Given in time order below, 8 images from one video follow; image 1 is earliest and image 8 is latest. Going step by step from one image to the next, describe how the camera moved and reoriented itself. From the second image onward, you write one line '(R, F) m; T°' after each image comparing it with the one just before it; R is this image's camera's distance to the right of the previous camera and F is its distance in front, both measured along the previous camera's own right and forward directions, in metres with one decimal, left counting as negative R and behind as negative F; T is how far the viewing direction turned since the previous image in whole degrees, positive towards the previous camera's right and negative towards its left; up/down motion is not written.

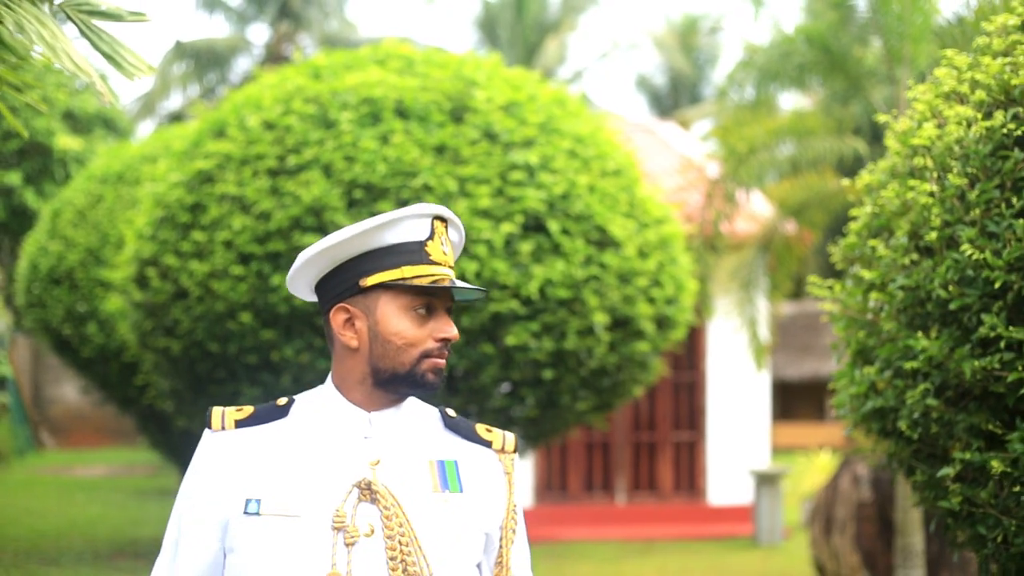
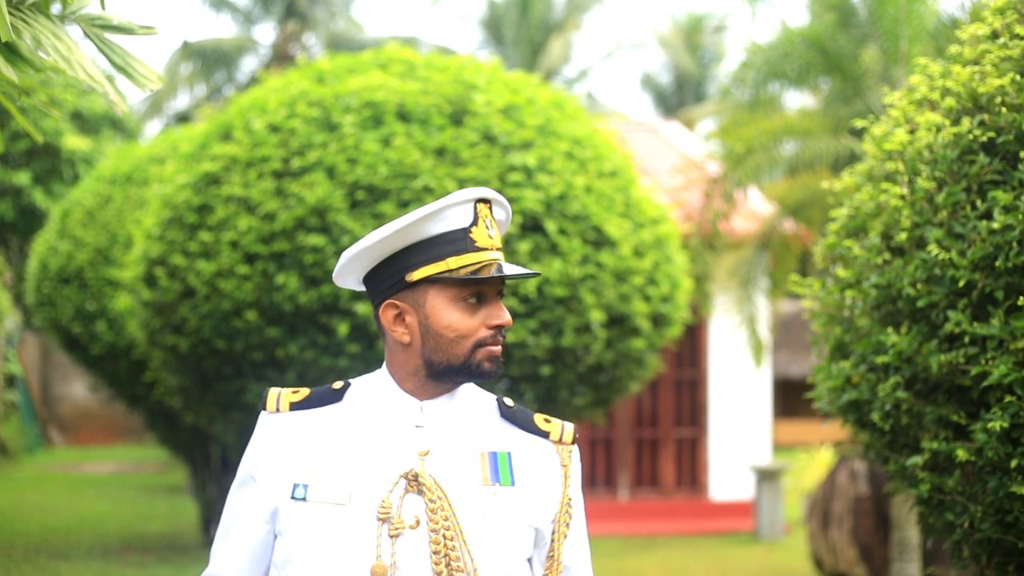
(0.0, -0.2) m; 0°
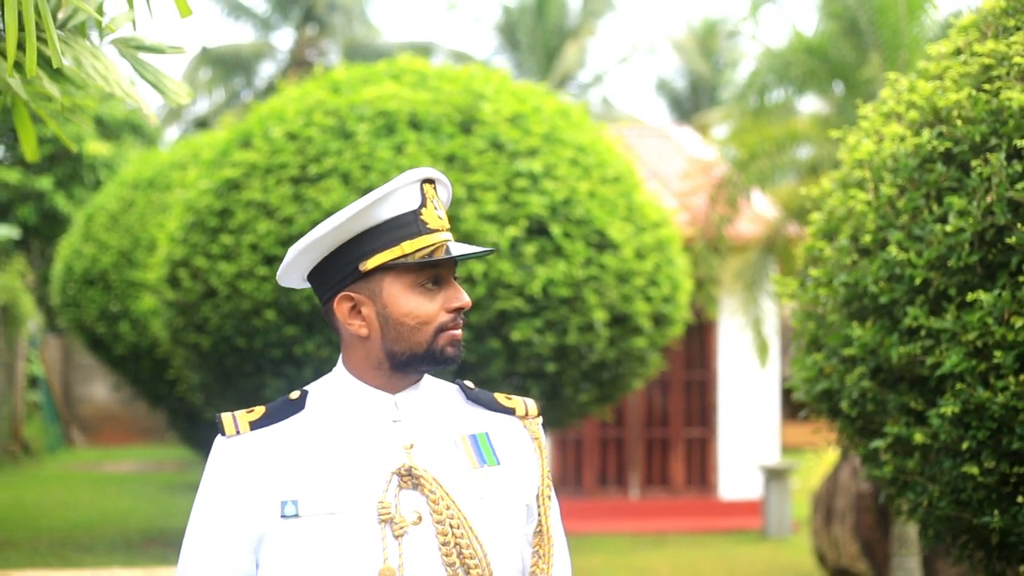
(+0.1, -0.3) m; -1°
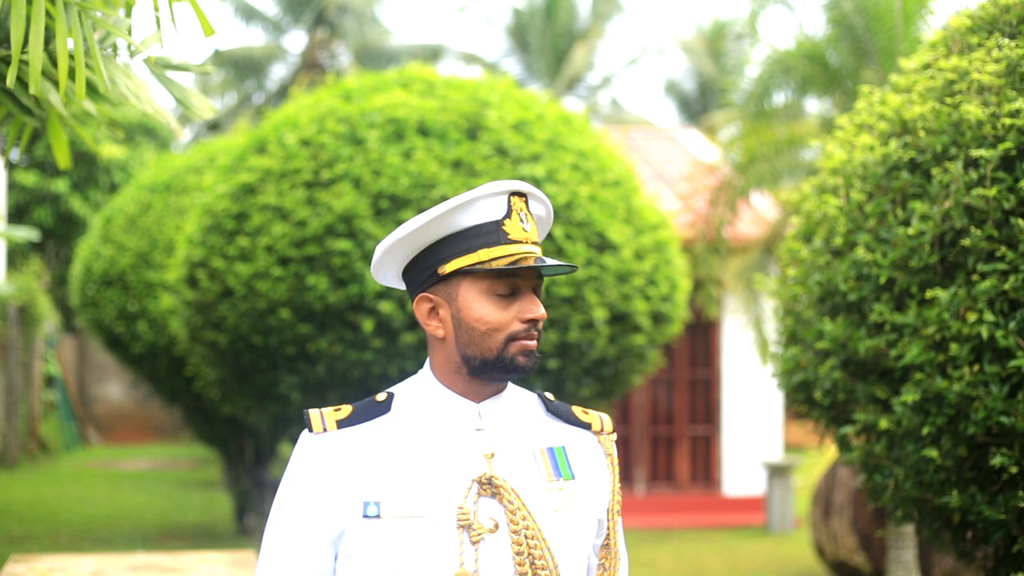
(0.0, -0.3) m; 0°
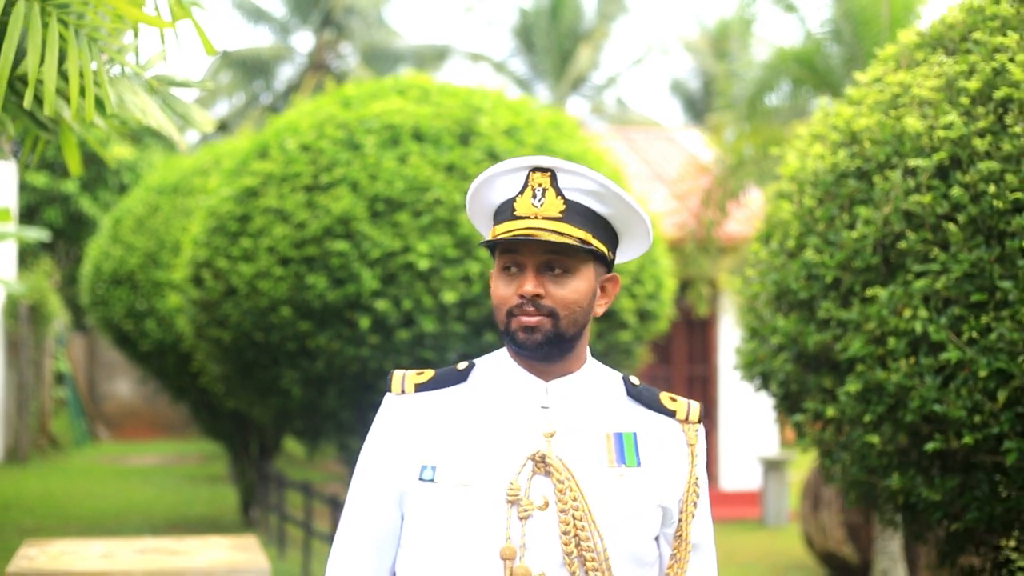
(+0.1, -0.3) m; 0°
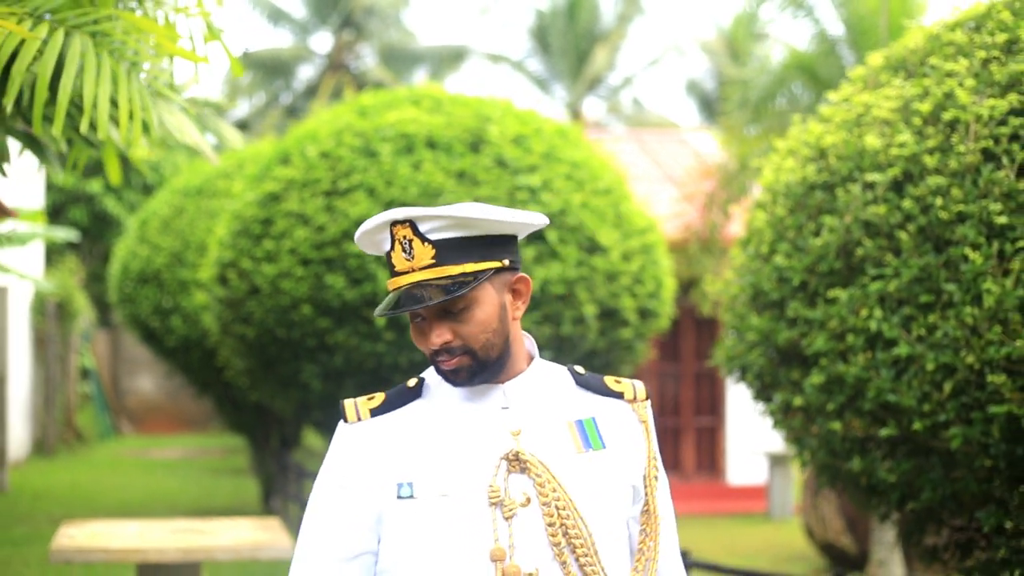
(+0.1, -0.5) m; -1°
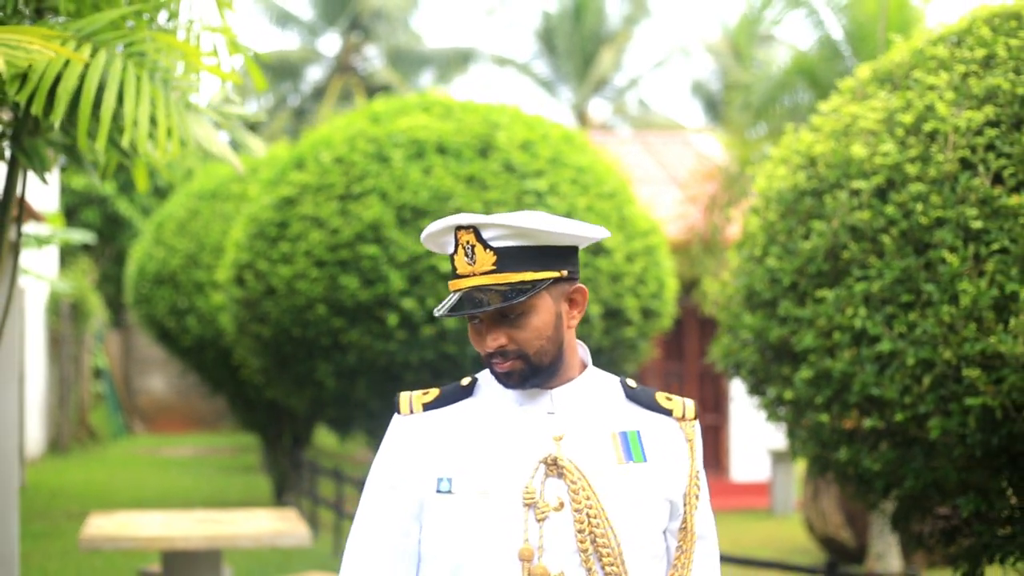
(0.0, -0.3) m; 0°
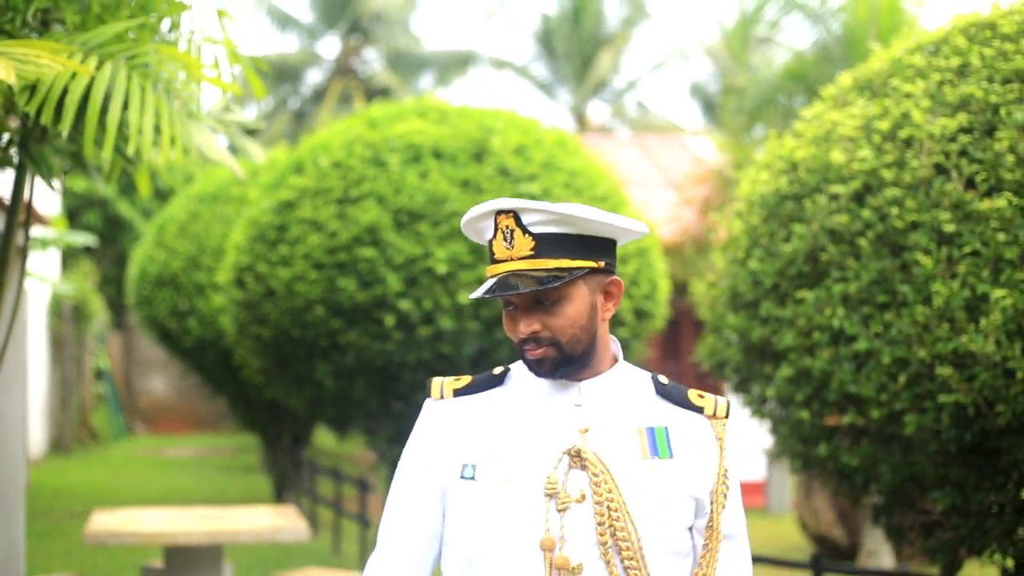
(0.0, -0.2) m; 0°
